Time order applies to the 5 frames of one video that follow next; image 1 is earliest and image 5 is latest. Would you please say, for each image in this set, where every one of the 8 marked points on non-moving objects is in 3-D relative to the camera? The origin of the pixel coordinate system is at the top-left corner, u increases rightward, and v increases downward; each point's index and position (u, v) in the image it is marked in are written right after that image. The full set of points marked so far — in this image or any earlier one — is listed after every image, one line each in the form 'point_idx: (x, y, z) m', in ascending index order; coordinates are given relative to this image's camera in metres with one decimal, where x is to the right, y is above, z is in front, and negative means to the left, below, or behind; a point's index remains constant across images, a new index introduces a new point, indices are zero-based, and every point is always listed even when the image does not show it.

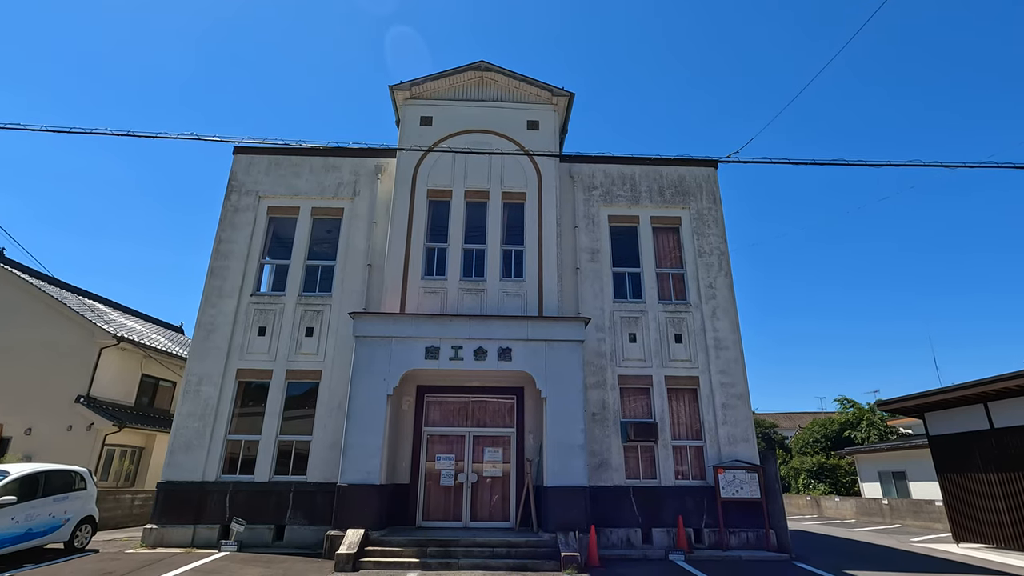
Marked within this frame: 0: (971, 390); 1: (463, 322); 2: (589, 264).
0: (+10.5, -2.3, +12.2) m
1: (-1.0, -0.7, +11.2) m
2: (+1.9, +0.6, +13.2) m
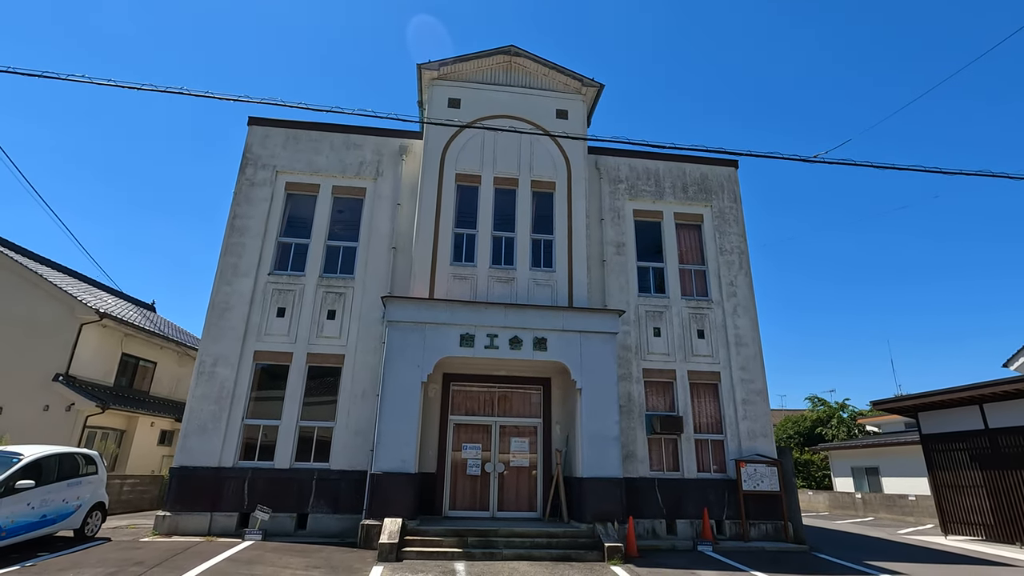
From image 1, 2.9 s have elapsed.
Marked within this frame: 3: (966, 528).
0: (+11.0, -2.5, +12.9) m
1: (-0.3, -0.5, +11.1) m
2: (+2.5, +0.8, +13.2) m
3: (+11.6, -6.1, +13.7) m
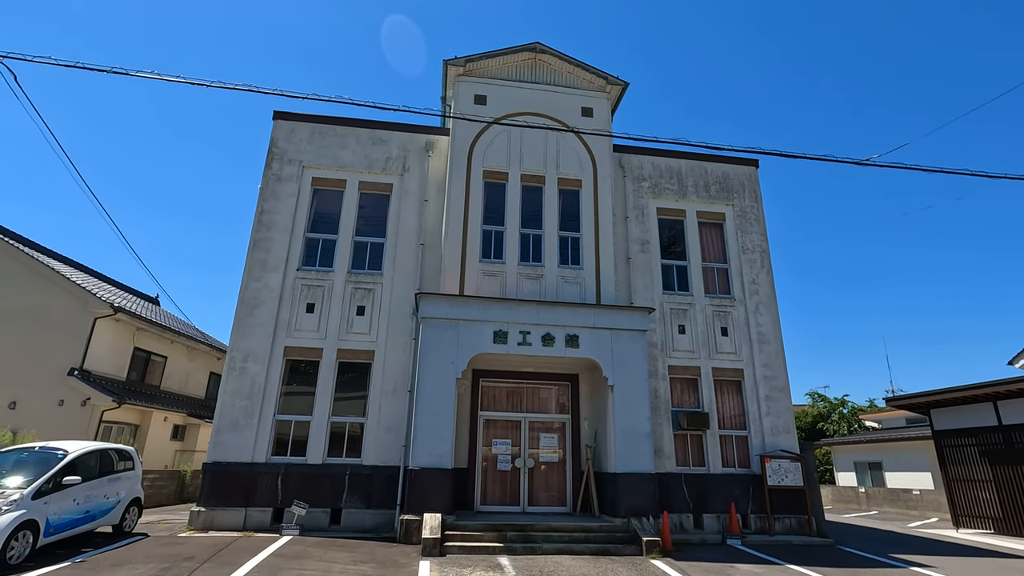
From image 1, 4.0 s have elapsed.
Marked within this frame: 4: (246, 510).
0: (+11.7, -2.5, +13.2) m
1: (+0.4, -0.4, +11.1) m
2: (+3.2, +0.8, +13.3) m
3: (+12.2, -6.1, +14.0) m
4: (-5.1, -4.3, +10.3) m
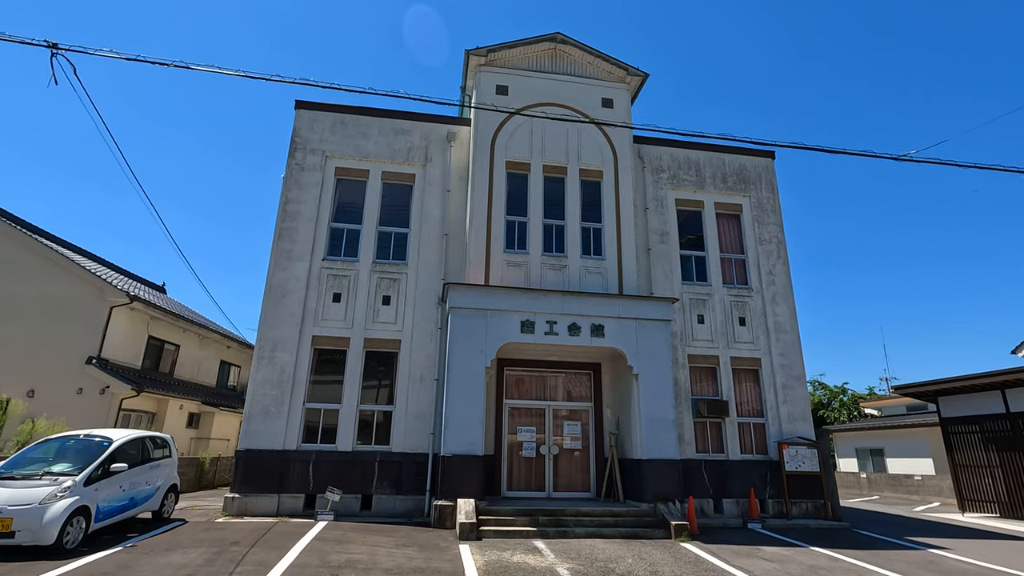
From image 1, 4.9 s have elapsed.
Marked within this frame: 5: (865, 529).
0: (+12.2, -2.3, +13.5) m
1: (+1.0, -0.2, +11.3) m
2: (+3.7, +1.1, +13.5) m
3: (+12.7, -5.9, +14.5) m
4: (-4.6, -4.1, +10.5) m
5: (+7.5, -5.2, +11.5) m
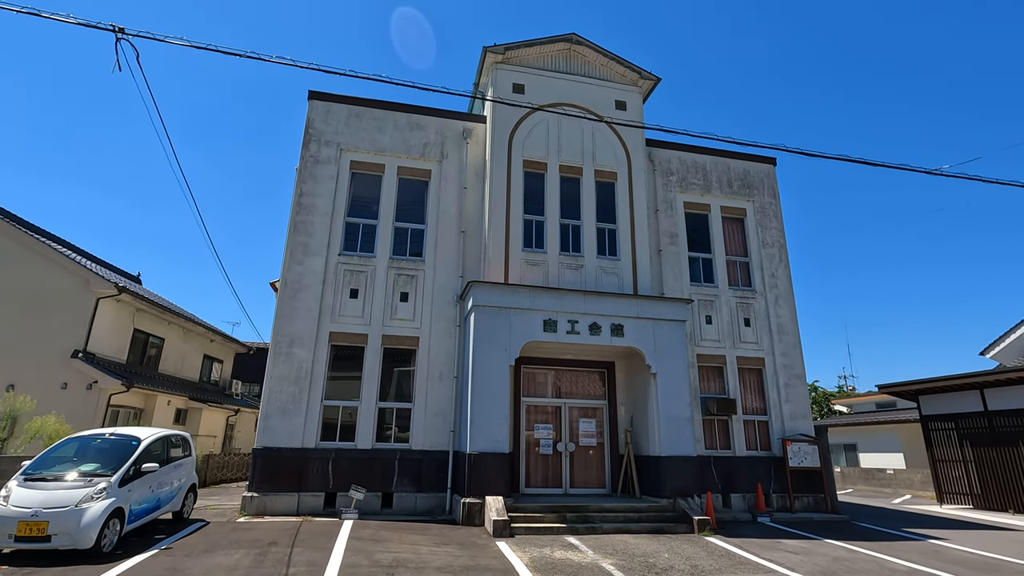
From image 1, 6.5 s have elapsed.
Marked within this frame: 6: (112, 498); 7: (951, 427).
0: (+12.4, -2.4, +14.4) m
1: (+1.4, -0.2, +11.4) m
2: (+4.0, +1.1, +13.8) m
3: (+12.9, -6.0, +15.4) m
4: (-4.1, -4.0, +10.4) m
5: (+7.9, -5.3, +12.1) m
6: (-5.3, -2.8, +7.1) m
7: (+12.8, -4.1, +15.6) m
